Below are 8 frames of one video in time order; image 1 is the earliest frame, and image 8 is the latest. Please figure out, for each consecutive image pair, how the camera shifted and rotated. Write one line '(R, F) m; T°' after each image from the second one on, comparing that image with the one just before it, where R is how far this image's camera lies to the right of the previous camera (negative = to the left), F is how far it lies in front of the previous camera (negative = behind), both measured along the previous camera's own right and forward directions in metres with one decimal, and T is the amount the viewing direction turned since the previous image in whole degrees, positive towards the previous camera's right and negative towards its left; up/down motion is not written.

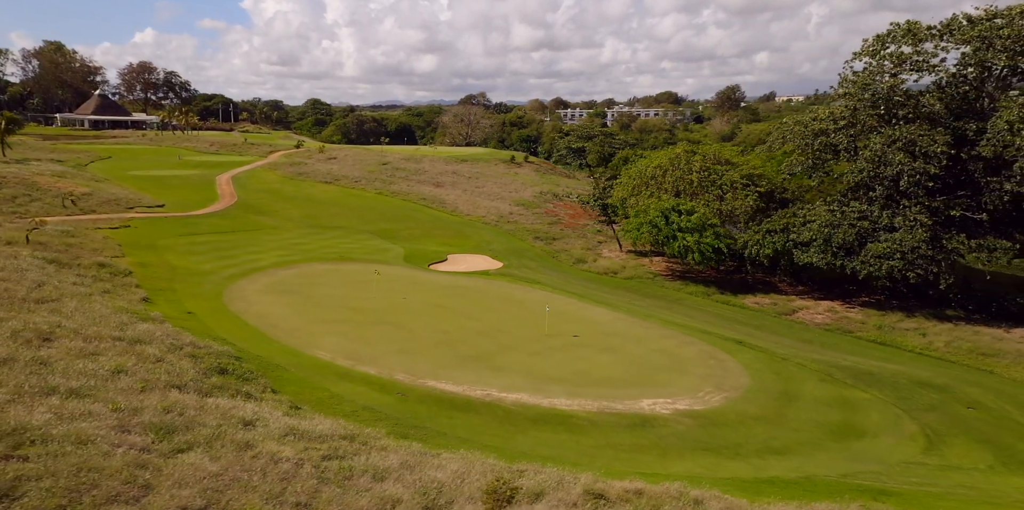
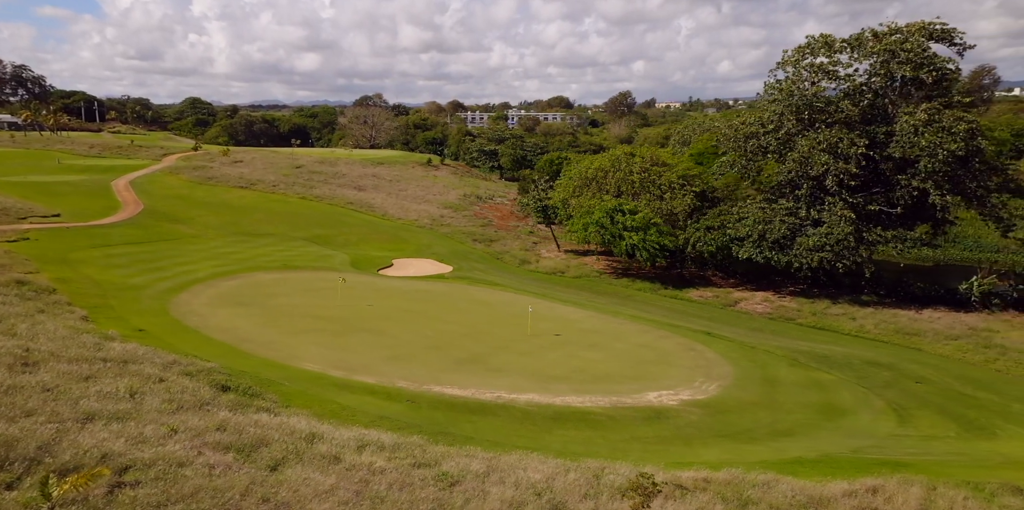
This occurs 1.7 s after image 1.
(-3.3, 0.0) m; +10°
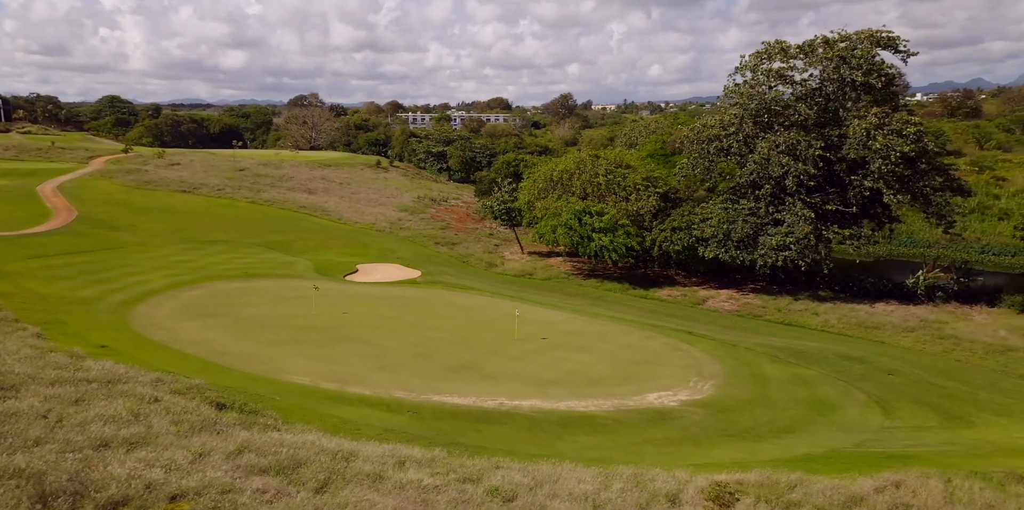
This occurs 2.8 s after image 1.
(-1.8, +0.3) m; +6°
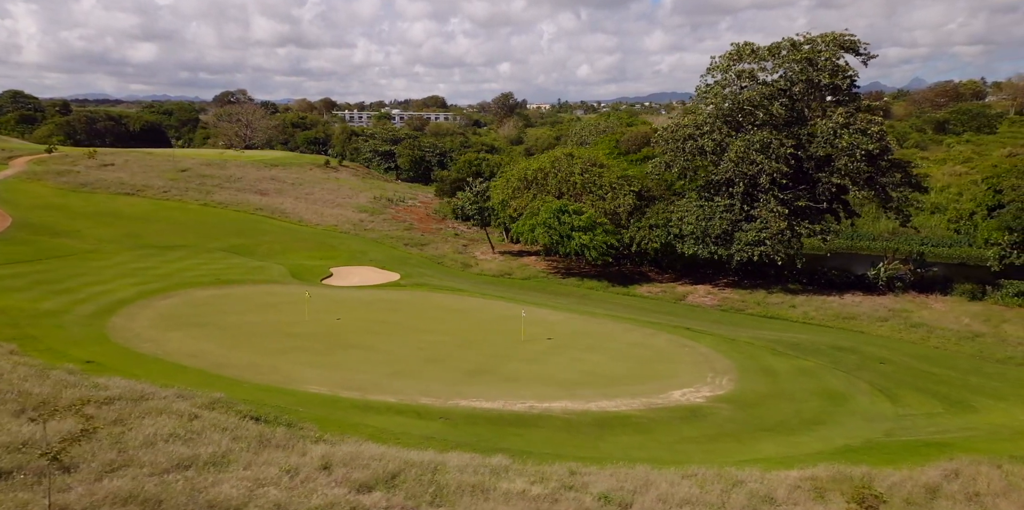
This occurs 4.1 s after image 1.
(-2.7, +0.4) m; +7°
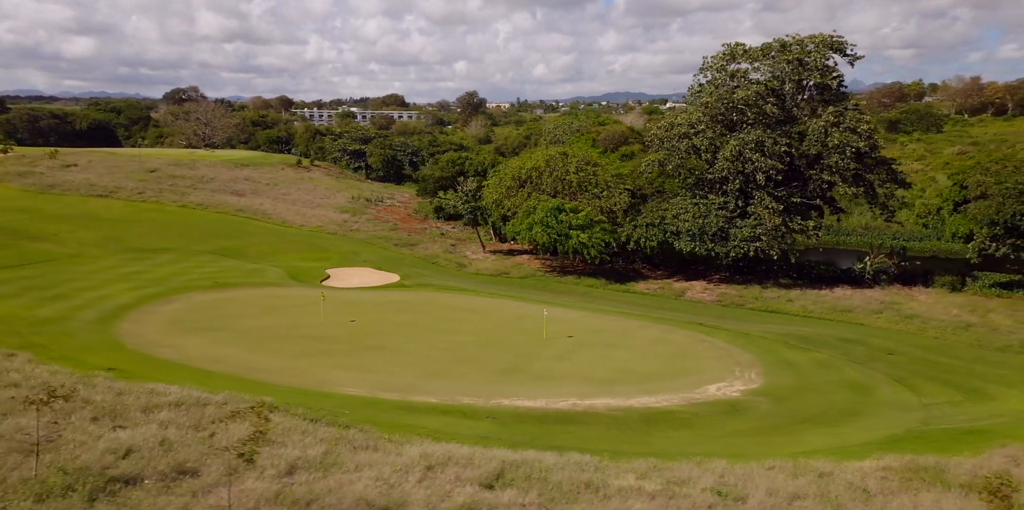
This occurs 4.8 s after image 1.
(-2.4, +0.2) m; +4°
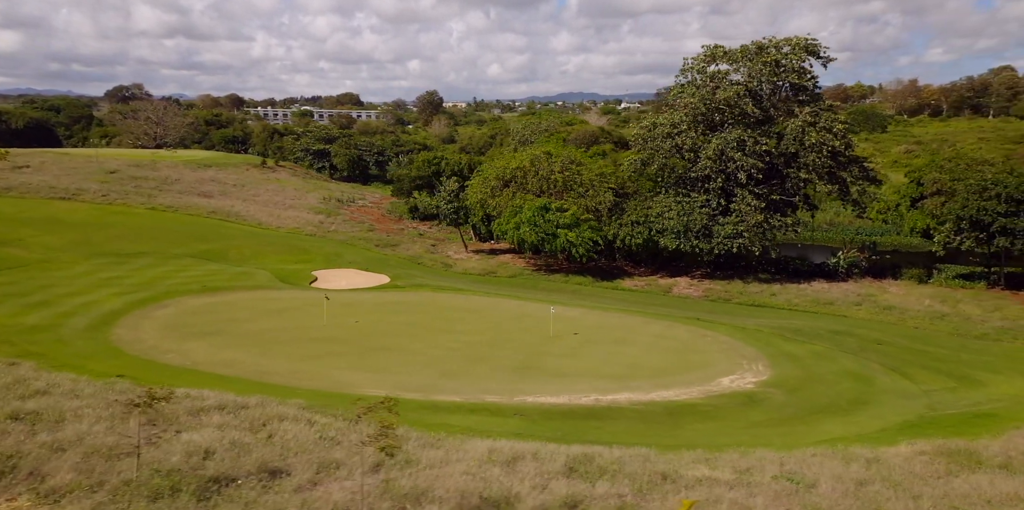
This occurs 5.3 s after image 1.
(-1.9, 0.0) m; +4°
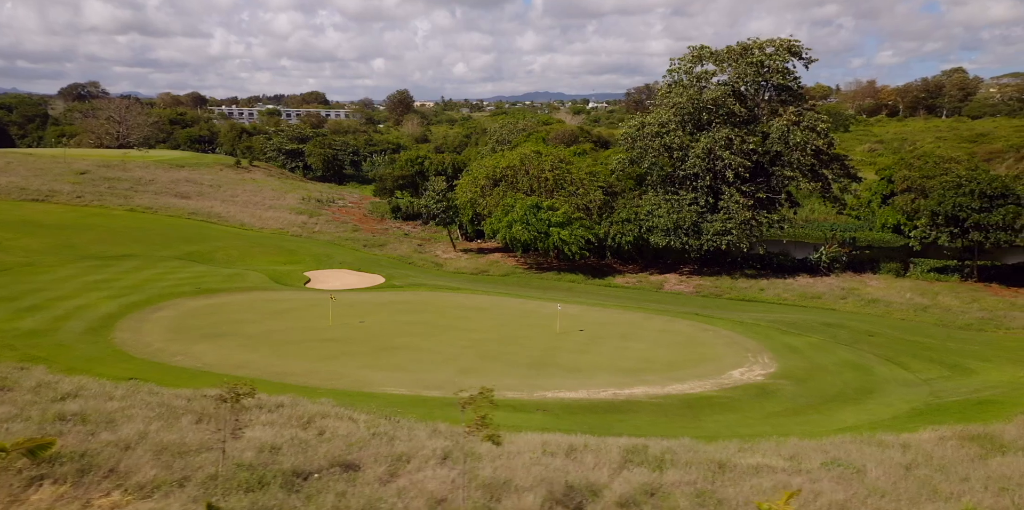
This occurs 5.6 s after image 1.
(-1.5, 0.0) m; +3°
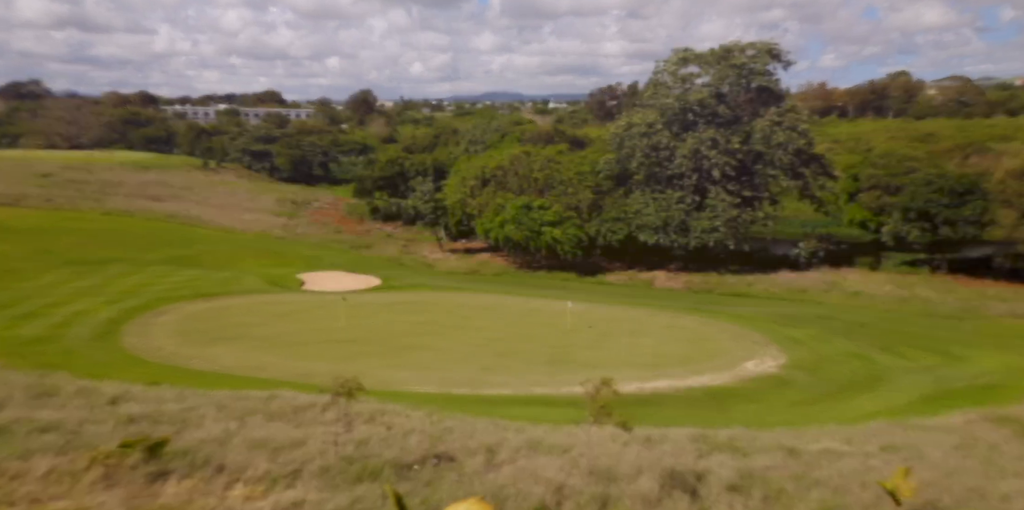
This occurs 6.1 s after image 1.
(-1.9, 0.0) m; +4°
